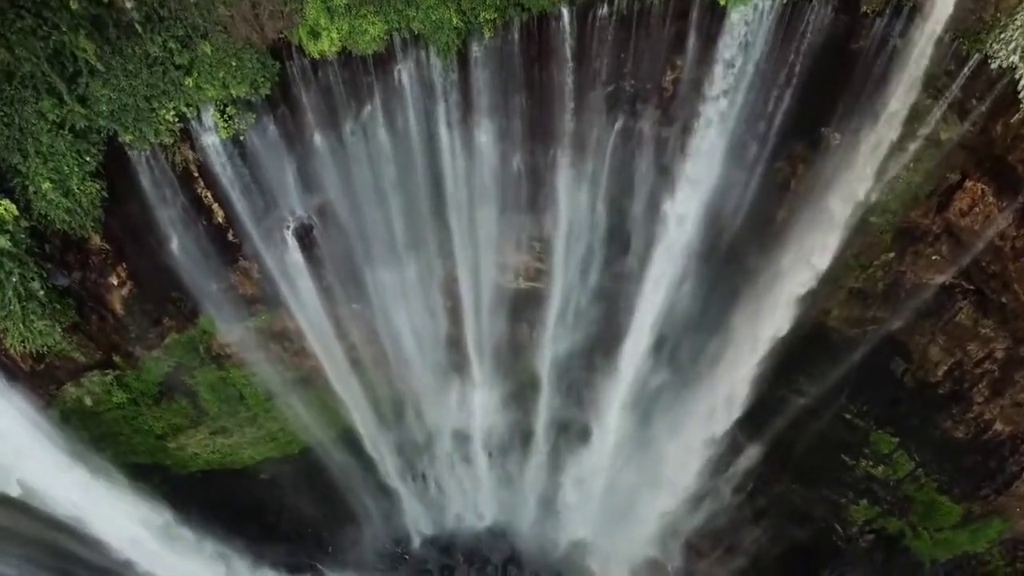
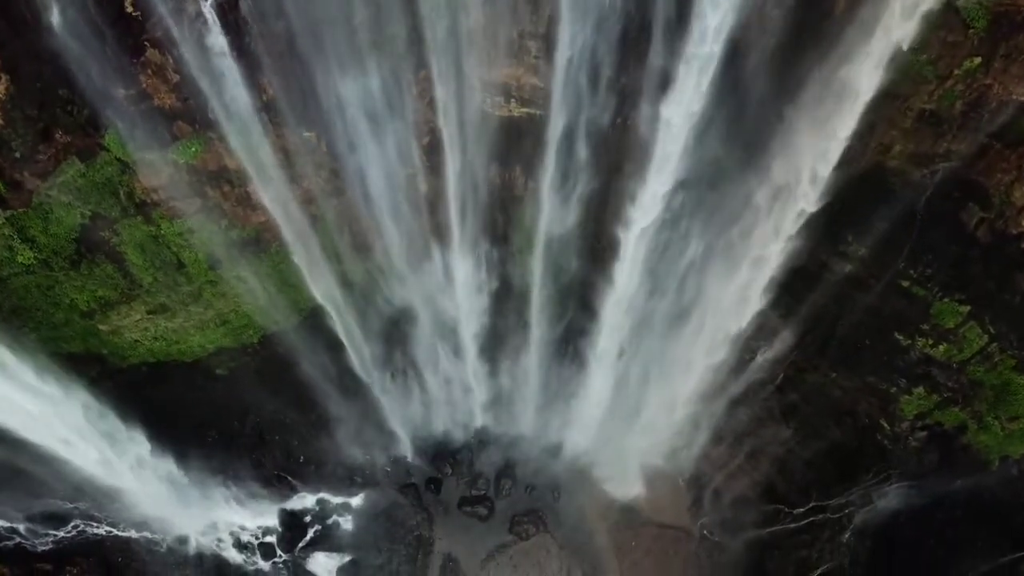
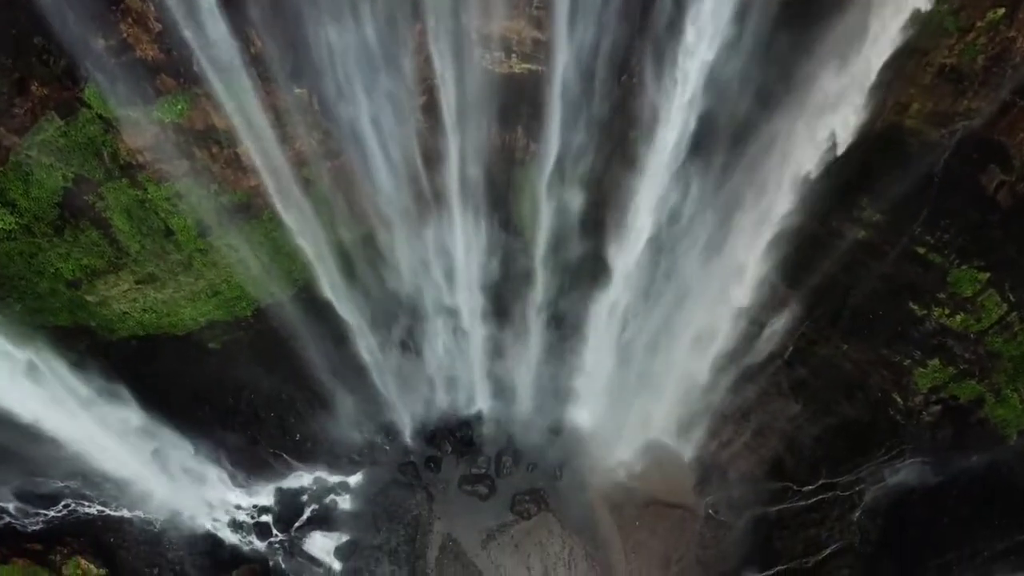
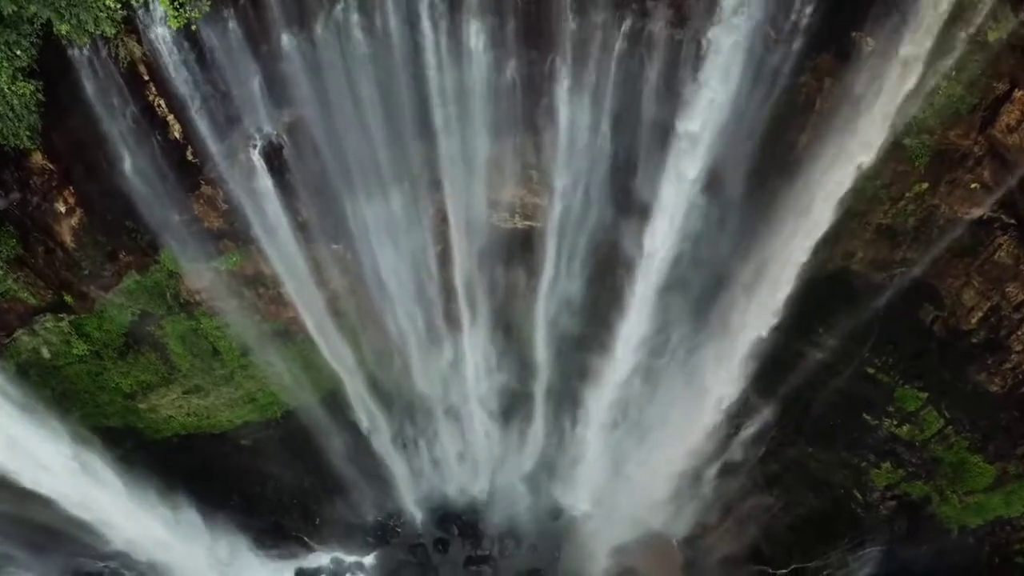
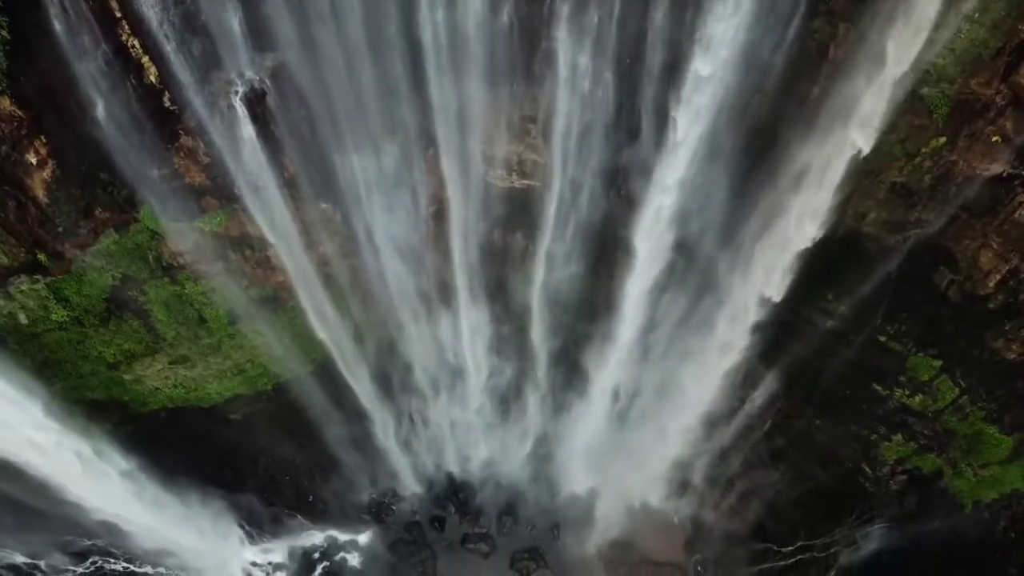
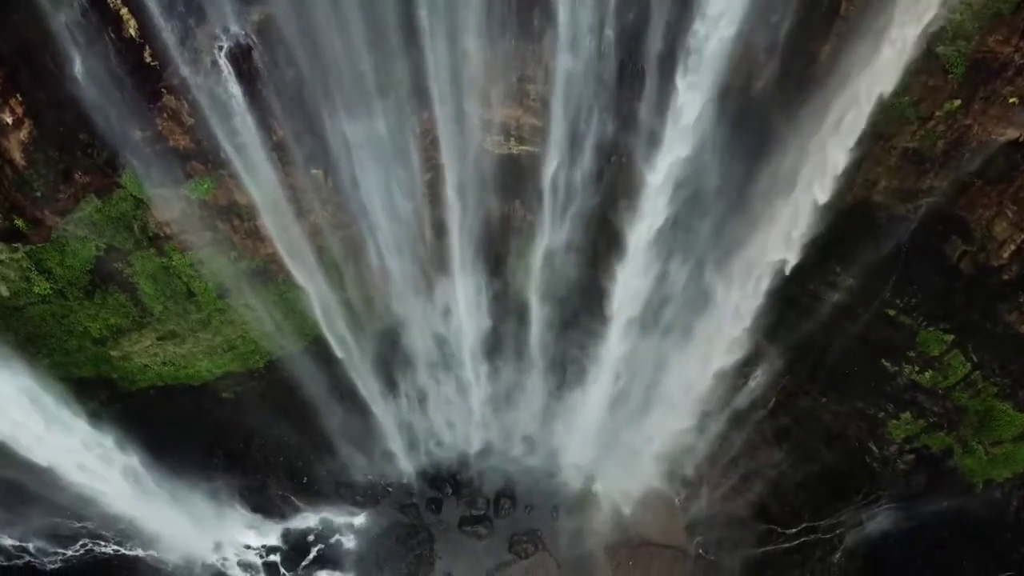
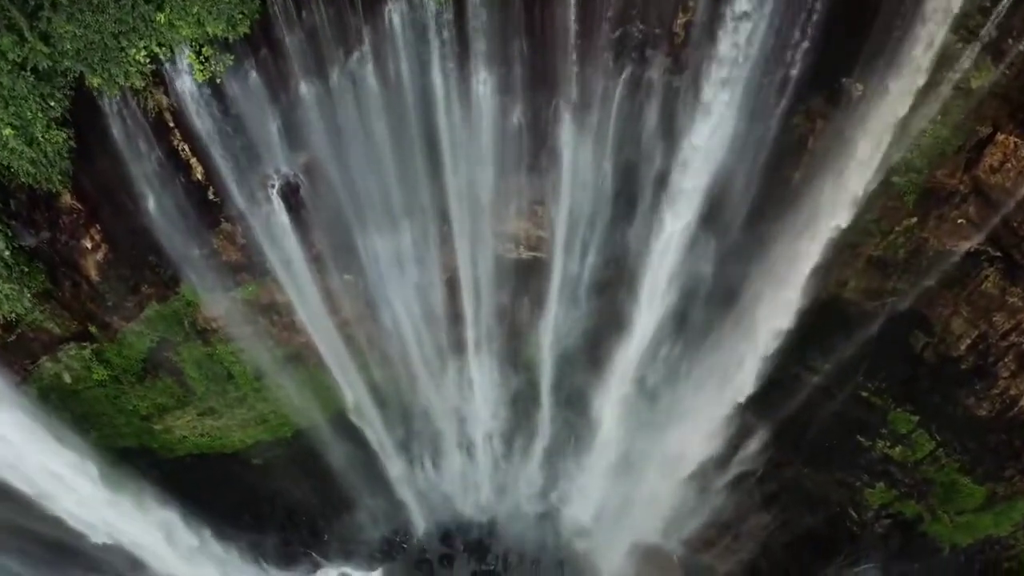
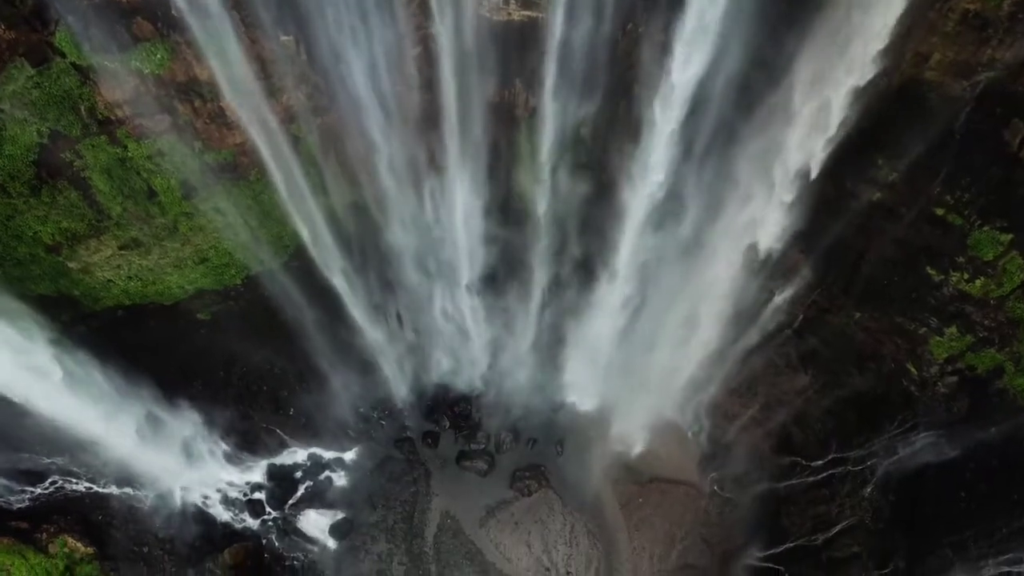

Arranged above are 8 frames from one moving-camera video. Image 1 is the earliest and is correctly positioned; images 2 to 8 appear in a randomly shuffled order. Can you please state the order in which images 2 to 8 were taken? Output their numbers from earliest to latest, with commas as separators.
7, 4, 5, 6, 2, 3, 8
